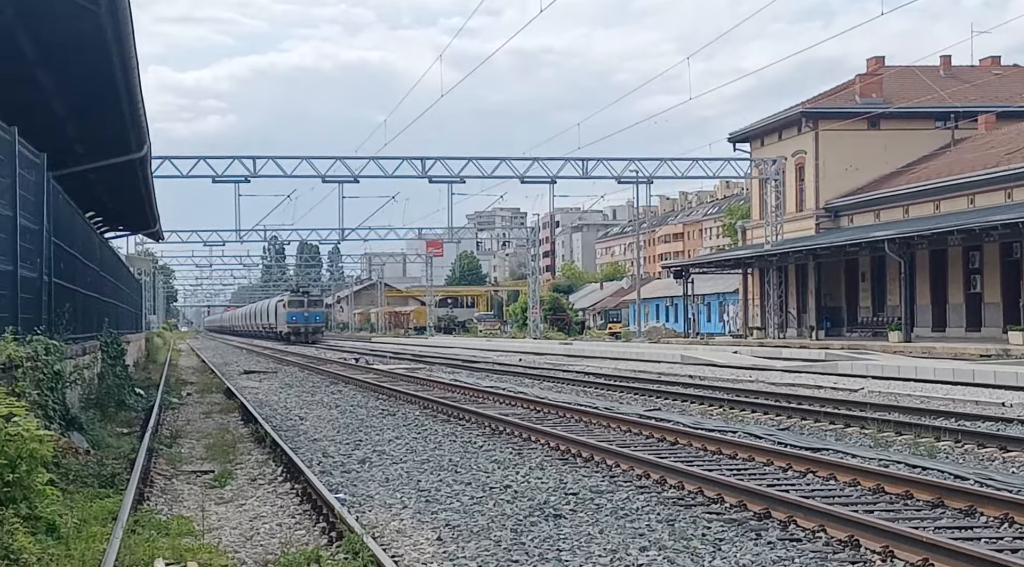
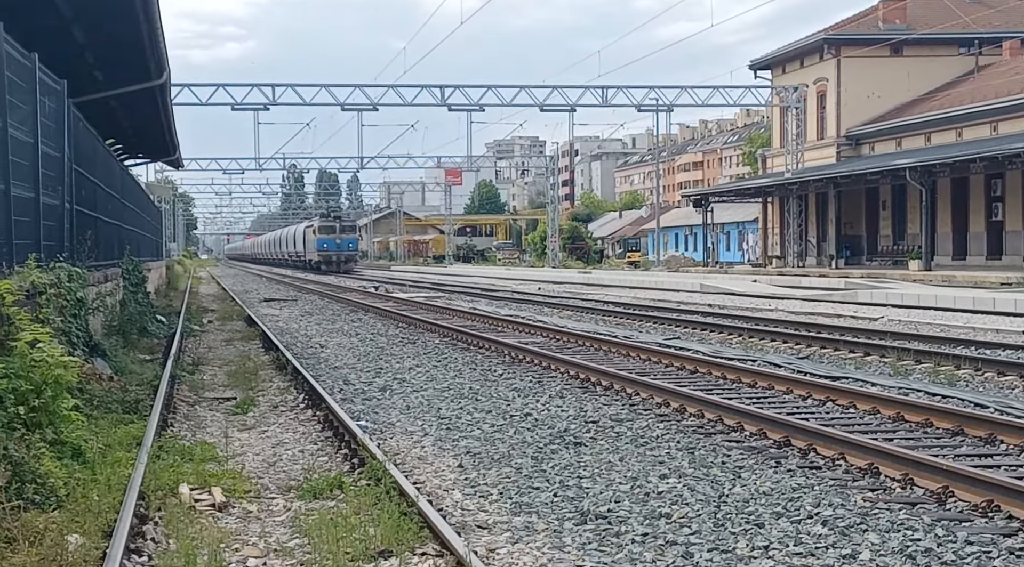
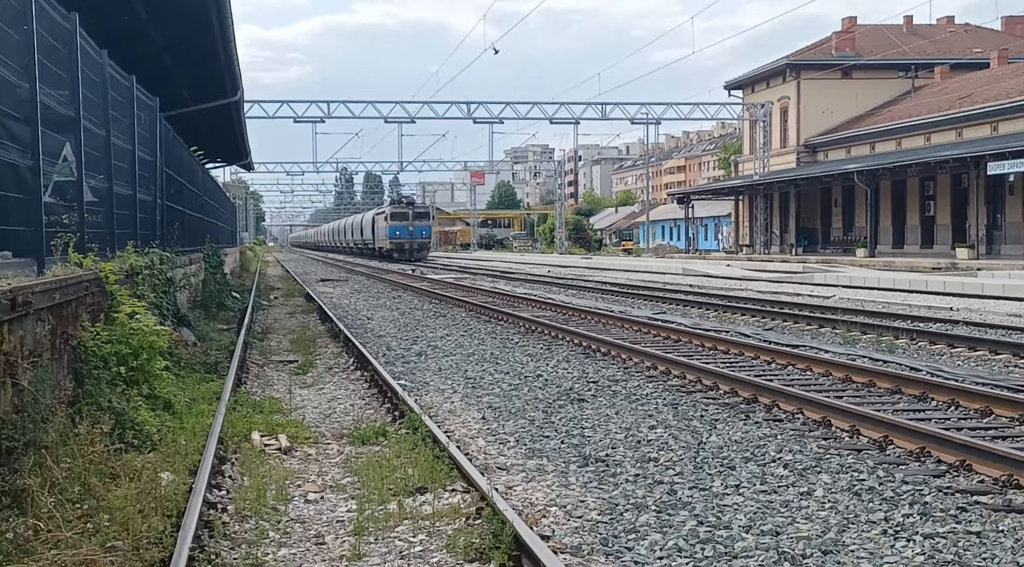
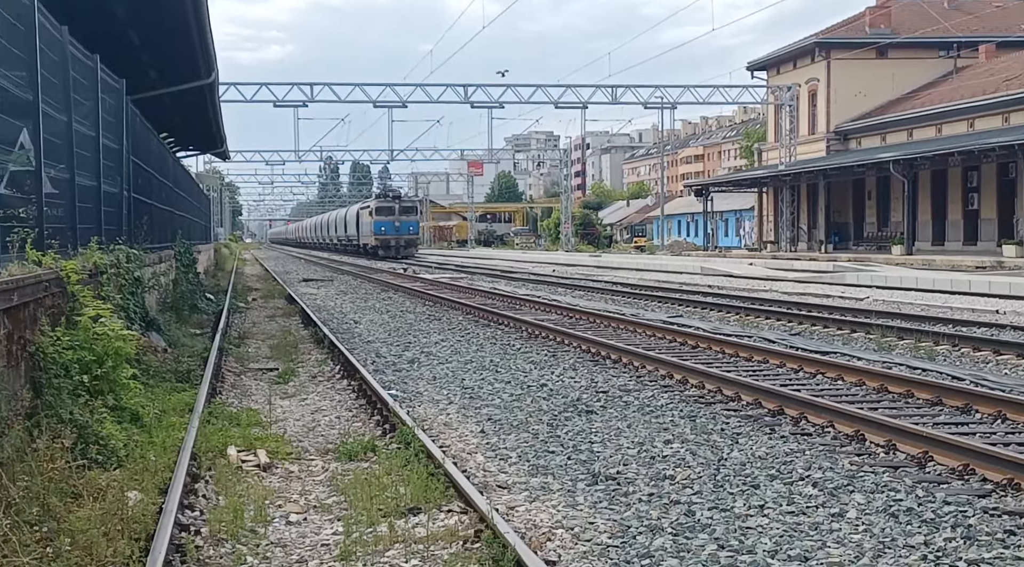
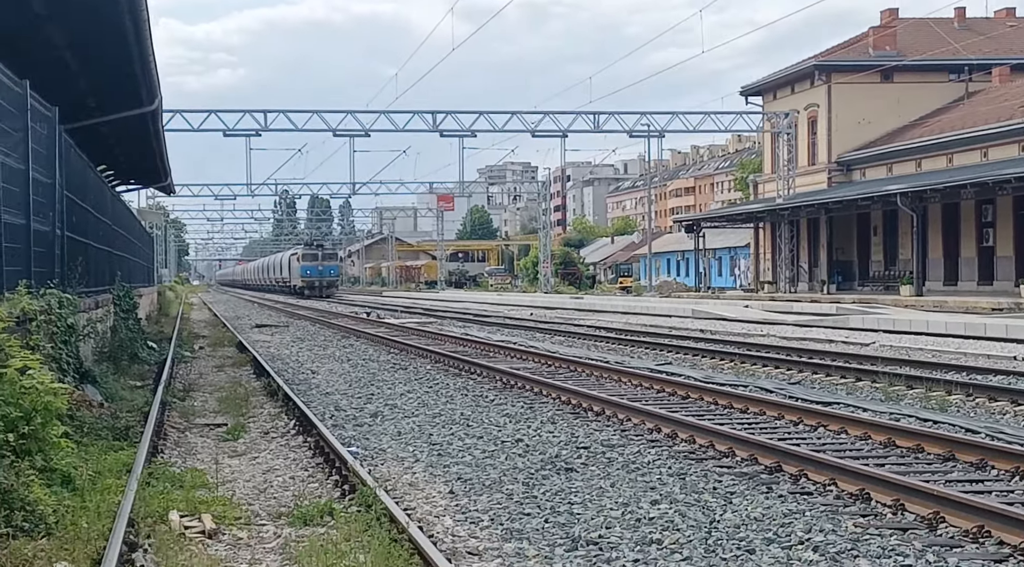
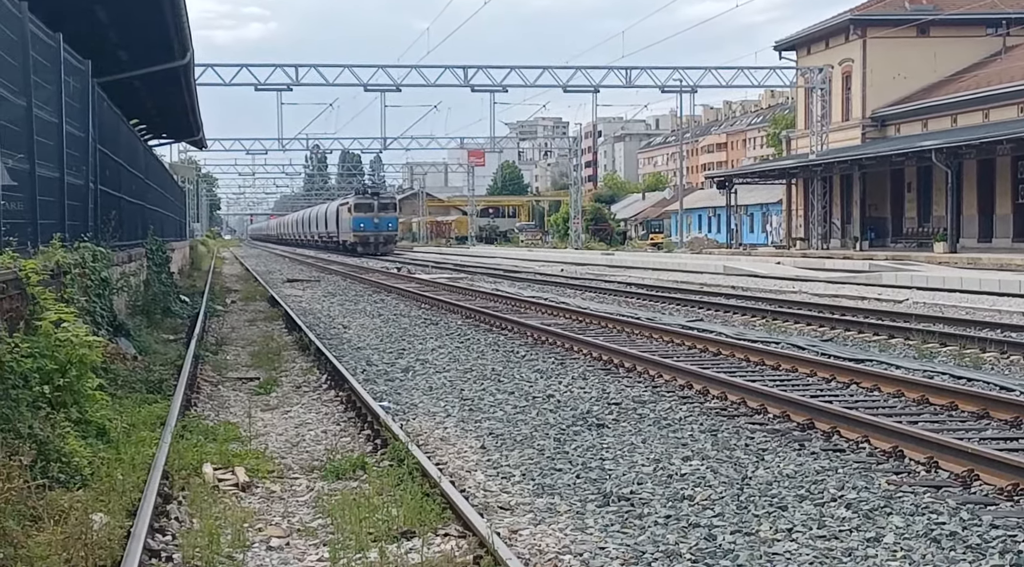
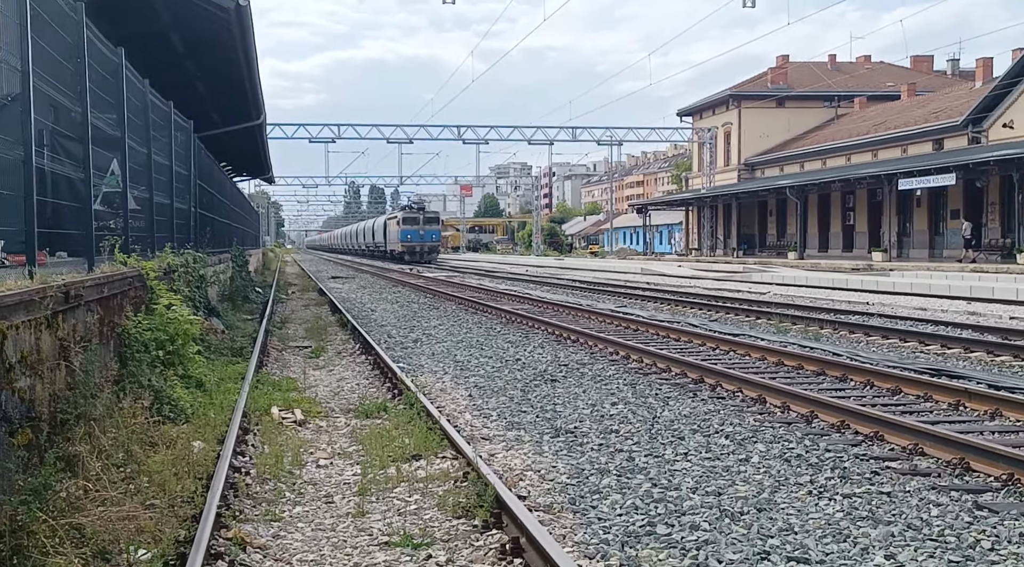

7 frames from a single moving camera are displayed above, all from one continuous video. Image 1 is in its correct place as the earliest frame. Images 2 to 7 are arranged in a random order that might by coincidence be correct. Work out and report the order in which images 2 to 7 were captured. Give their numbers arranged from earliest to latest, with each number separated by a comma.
5, 2, 6, 4, 3, 7
